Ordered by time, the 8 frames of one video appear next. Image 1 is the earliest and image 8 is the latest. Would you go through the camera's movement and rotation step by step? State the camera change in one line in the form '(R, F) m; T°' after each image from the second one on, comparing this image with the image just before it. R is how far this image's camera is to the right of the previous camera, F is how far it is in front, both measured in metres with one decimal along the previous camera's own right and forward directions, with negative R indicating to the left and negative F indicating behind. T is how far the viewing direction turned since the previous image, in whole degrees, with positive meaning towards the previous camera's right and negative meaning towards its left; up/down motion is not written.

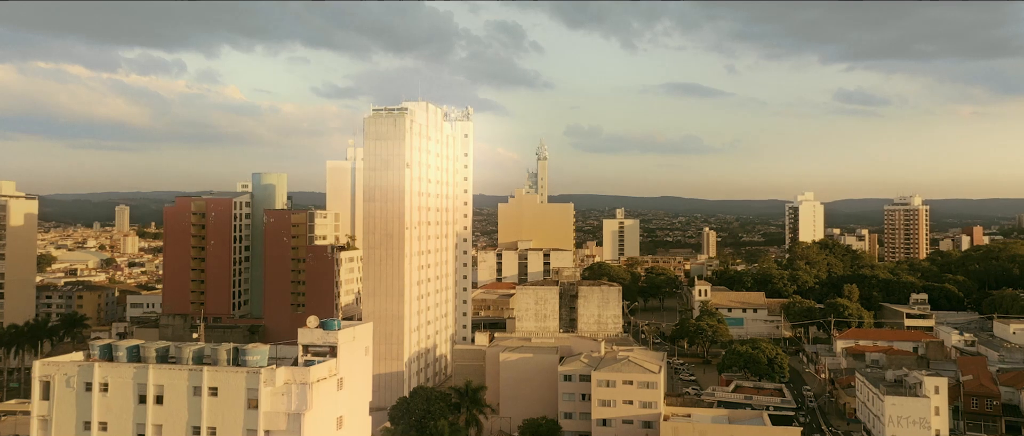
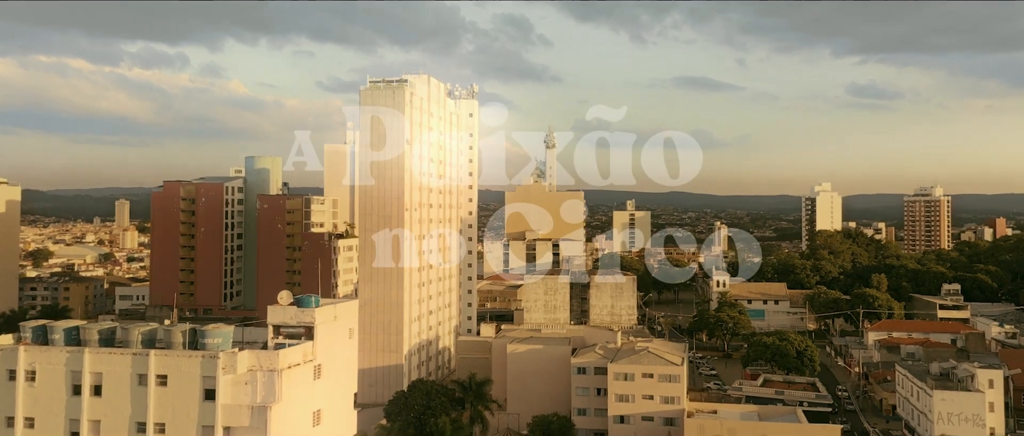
(0.0, +2.8) m; 0°
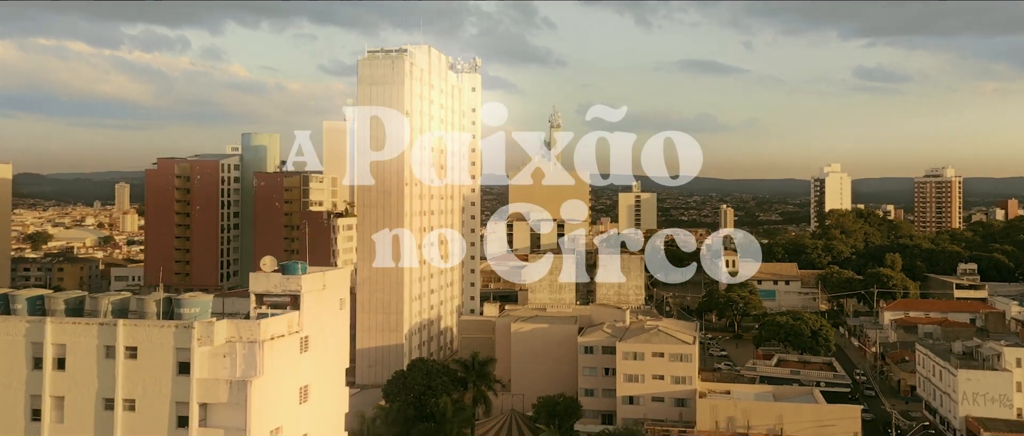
(0.0, +1.3) m; 0°
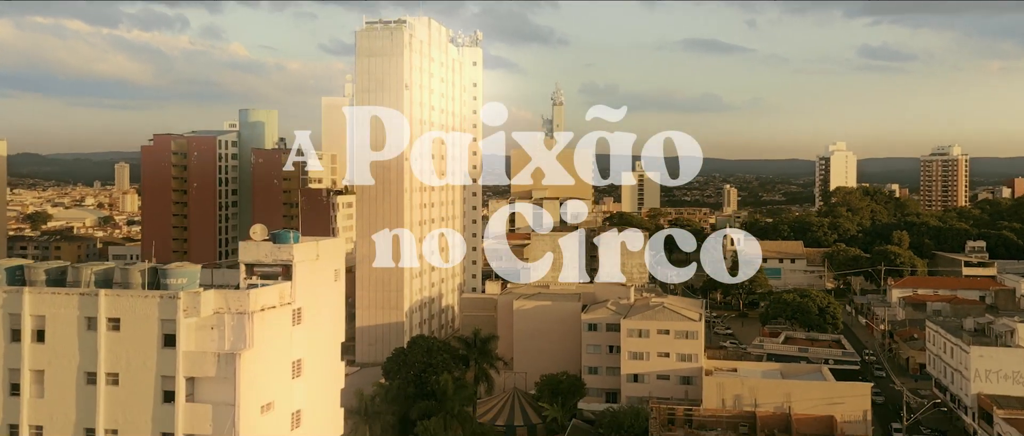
(0.0, +0.6) m; 0°
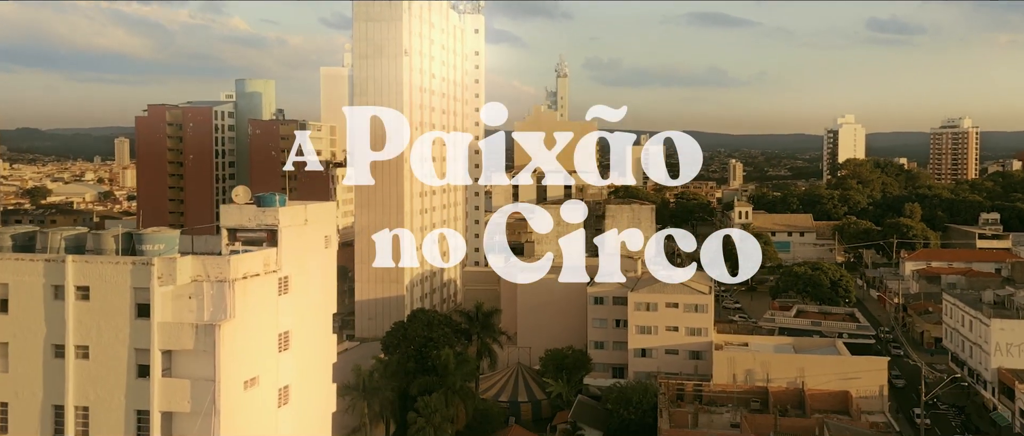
(0.0, +1.0) m; 0°
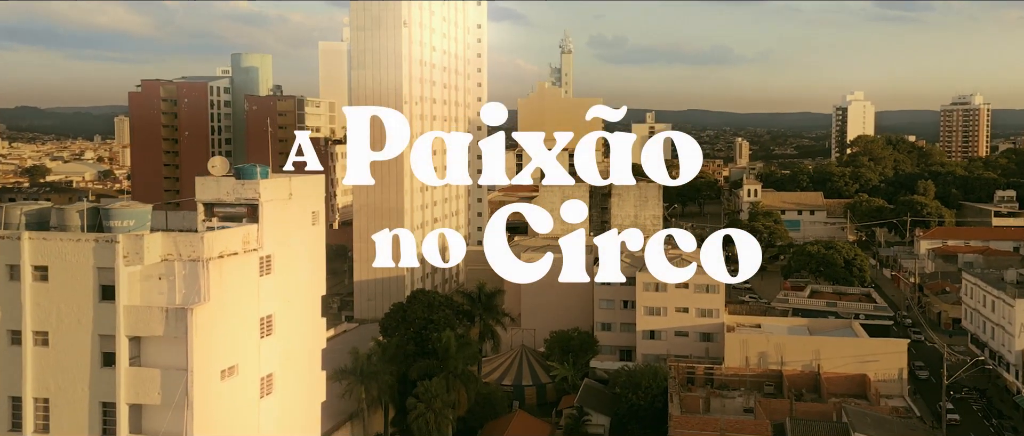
(0.0, +1.0) m; 0°
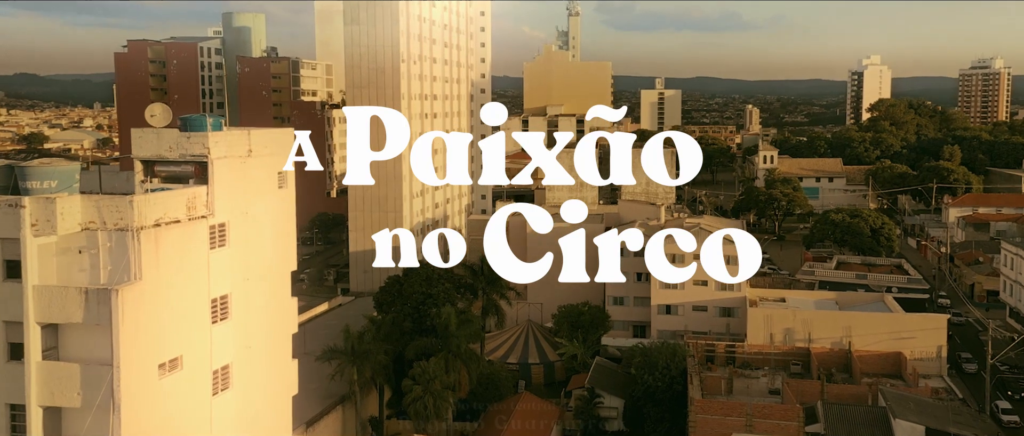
(0.0, +1.9) m; 0°
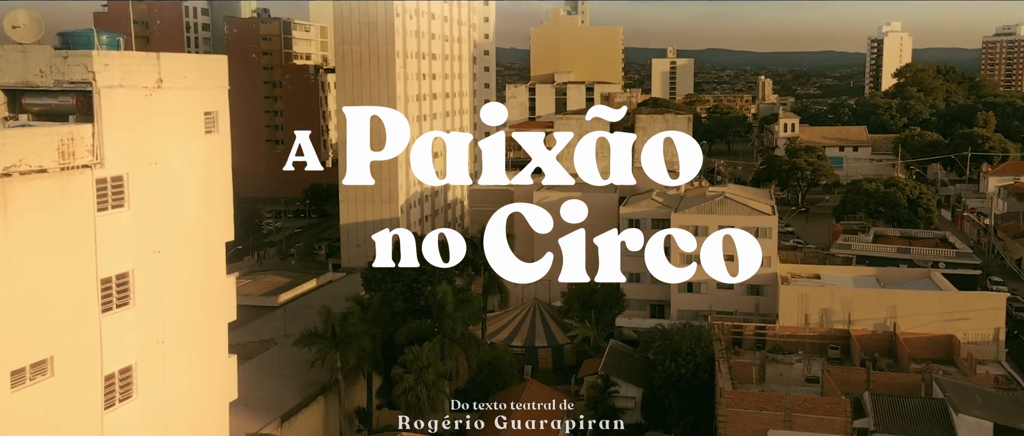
(+0.1, +2.4) m; 0°
